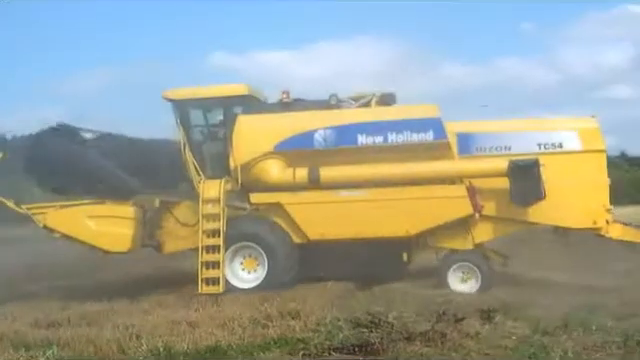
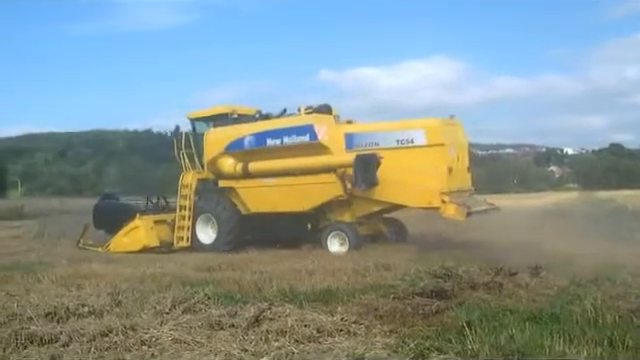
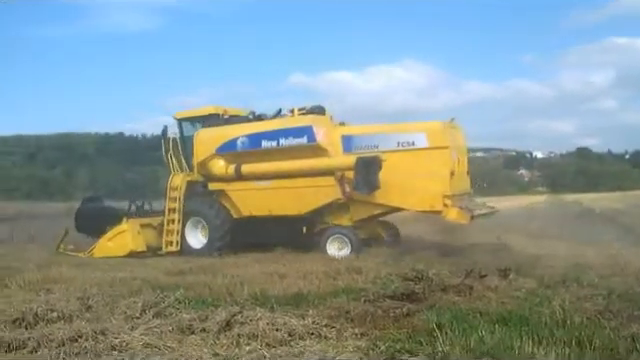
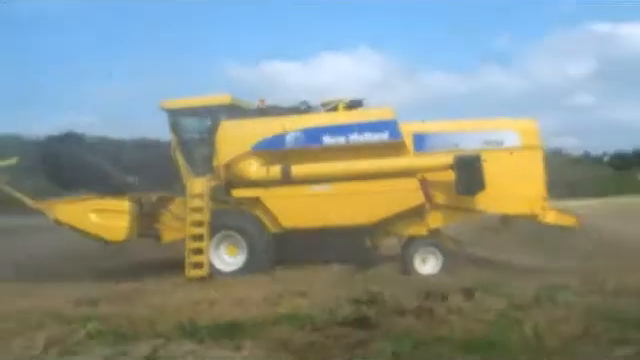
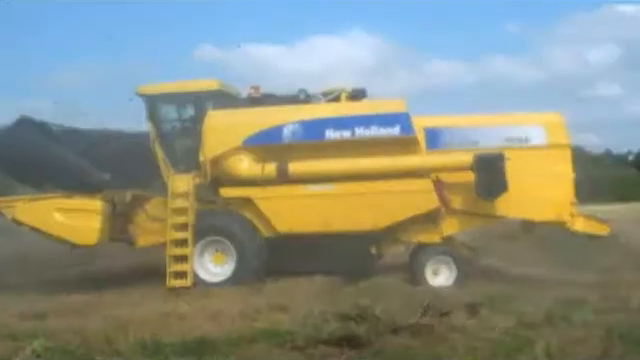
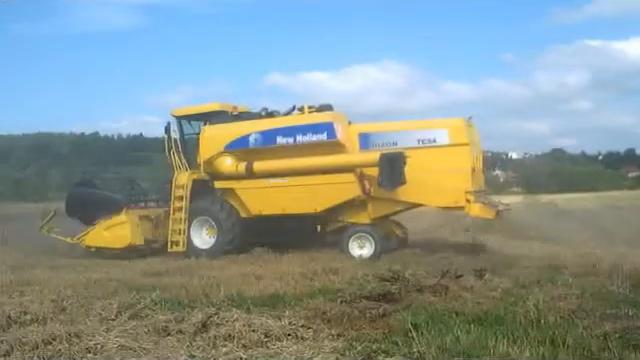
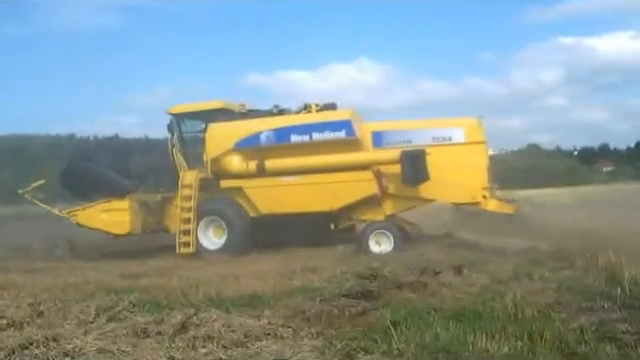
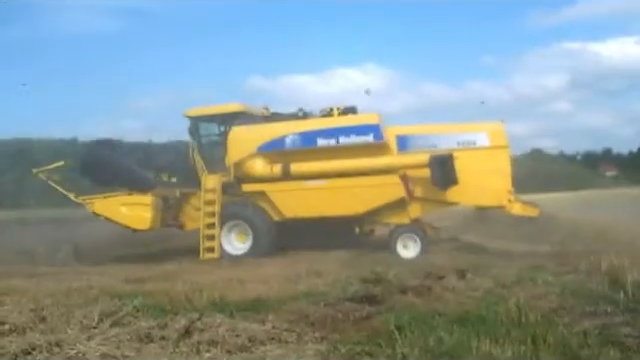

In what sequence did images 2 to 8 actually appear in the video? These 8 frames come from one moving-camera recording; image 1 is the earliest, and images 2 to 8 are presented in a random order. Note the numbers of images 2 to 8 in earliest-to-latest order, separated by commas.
5, 4, 8, 7, 6, 3, 2
